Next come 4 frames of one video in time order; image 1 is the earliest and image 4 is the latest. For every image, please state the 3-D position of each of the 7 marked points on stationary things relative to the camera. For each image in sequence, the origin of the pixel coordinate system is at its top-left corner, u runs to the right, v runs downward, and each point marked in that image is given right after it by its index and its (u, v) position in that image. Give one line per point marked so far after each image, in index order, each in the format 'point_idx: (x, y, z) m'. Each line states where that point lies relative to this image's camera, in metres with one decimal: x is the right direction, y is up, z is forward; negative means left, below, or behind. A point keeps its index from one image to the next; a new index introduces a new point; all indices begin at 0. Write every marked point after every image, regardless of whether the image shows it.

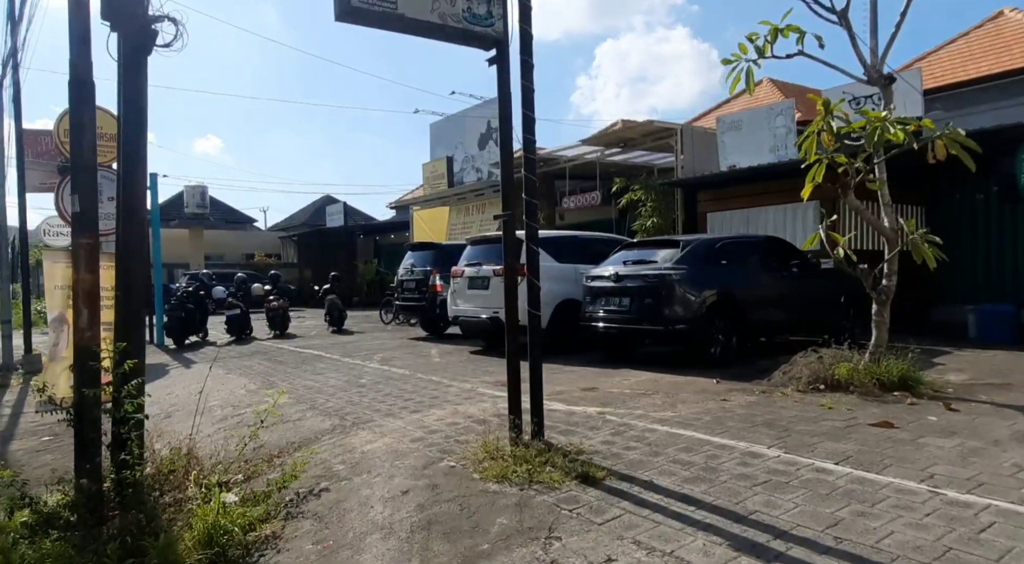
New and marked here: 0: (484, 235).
0: (-0.5, +0.7, +11.3) m
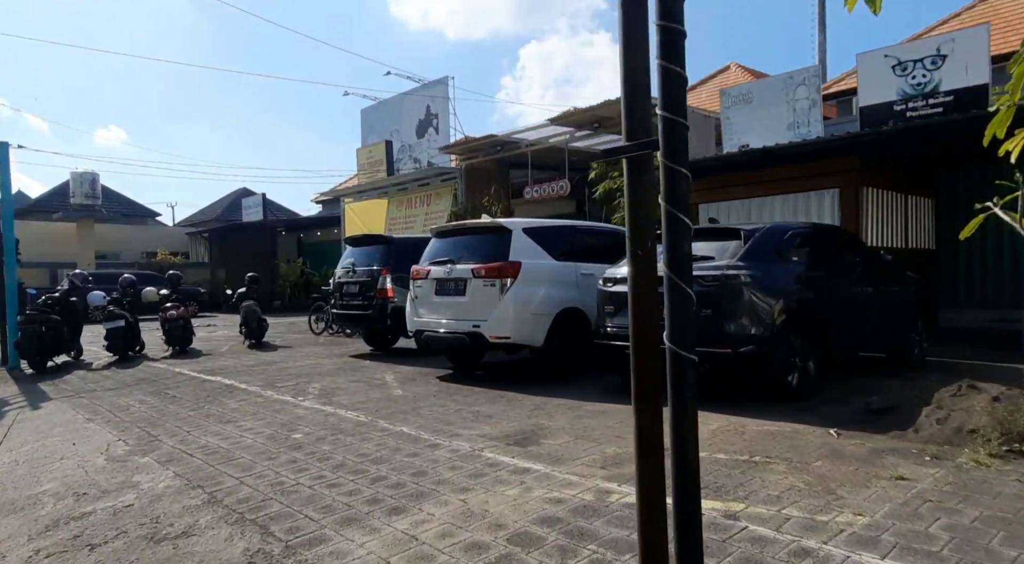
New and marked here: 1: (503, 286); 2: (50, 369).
0: (-0.7, +0.7, +8.6) m
1: (-0.1, -0.1, +7.8) m
2: (-6.8, -1.3, +10.5) m
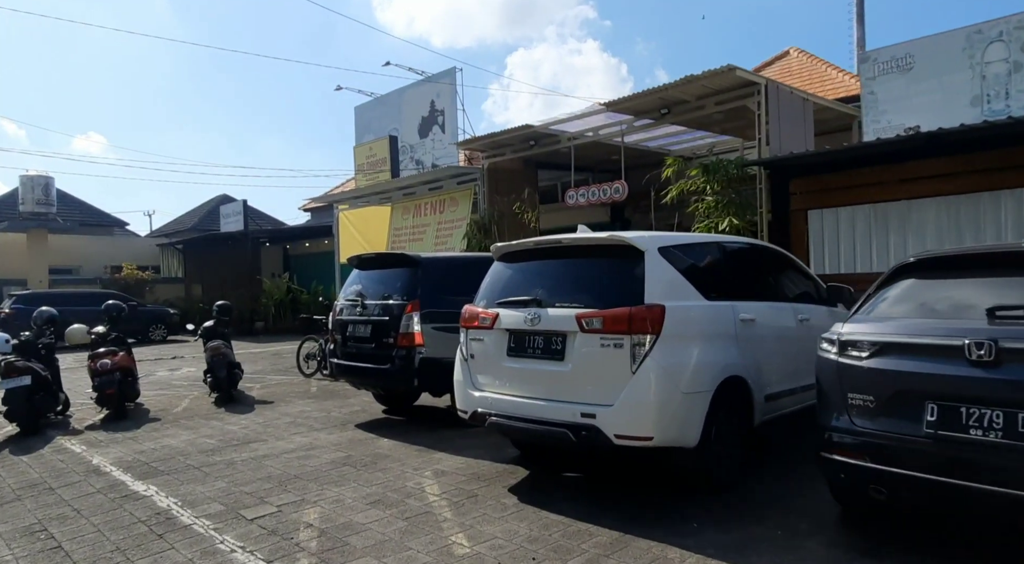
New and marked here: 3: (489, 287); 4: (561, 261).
0: (+0.1, +0.3, +5.3) m
1: (+0.8, -0.4, +4.5) m
2: (-6.0, -1.7, +7.1) m
3: (-0.2, 0.0, +5.6) m
4: (+0.4, +0.2, +5.2) m
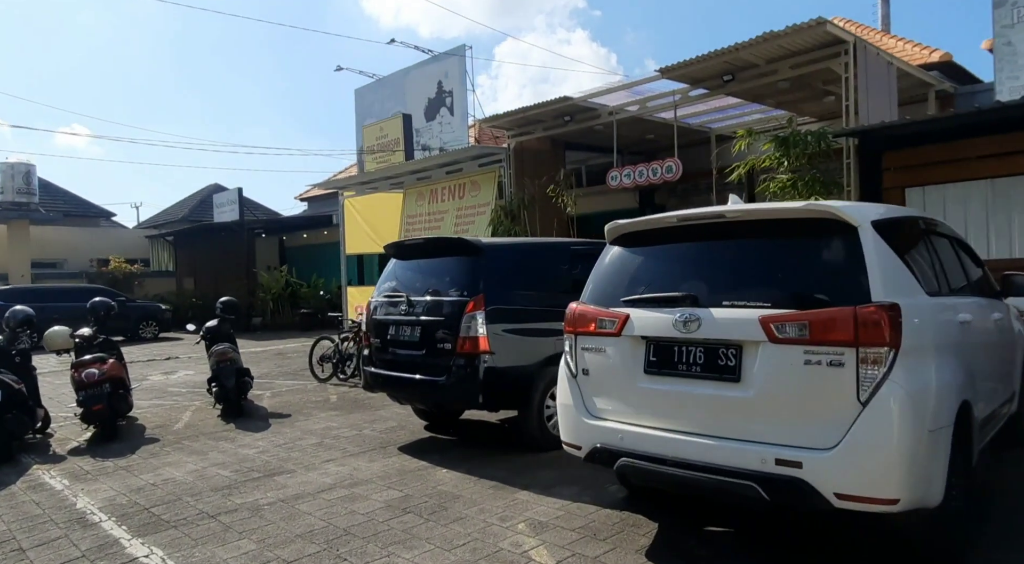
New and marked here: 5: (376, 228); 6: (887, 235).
0: (+0.9, +0.4, +3.9) m
1: (+1.6, -0.4, +3.1) m
2: (-5.2, -1.7, +5.6) m
3: (+0.6, 0.0, +4.2) m
4: (+1.1, +0.2, +3.8) m
5: (-3.4, +1.4, +17.7) m
6: (+1.9, +0.2, +3.7) m
